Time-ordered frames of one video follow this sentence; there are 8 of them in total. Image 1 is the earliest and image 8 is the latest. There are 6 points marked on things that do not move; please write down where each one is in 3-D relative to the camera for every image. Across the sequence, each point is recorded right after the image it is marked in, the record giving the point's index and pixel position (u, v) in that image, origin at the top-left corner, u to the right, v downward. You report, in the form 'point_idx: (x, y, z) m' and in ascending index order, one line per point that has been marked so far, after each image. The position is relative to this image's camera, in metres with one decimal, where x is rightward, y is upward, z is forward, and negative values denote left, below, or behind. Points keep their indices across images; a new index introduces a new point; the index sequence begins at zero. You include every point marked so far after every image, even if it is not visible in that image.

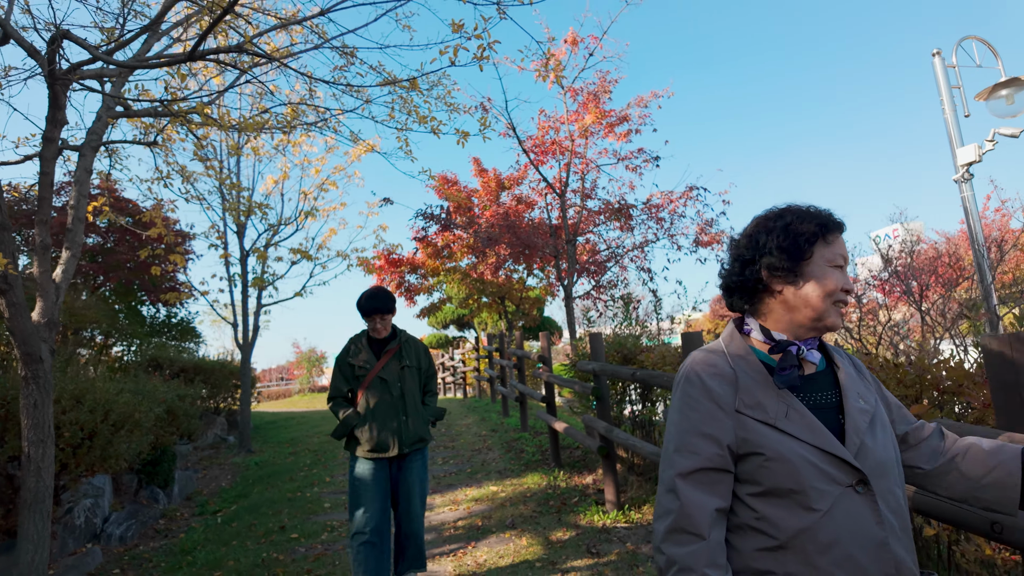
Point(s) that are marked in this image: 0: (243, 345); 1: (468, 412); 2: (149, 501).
0: (-4.4, -0.9, +10.3) m
1: (-0.8, -2.3, +11.9) m
2: (-3.7, -2.1, +6.4) m
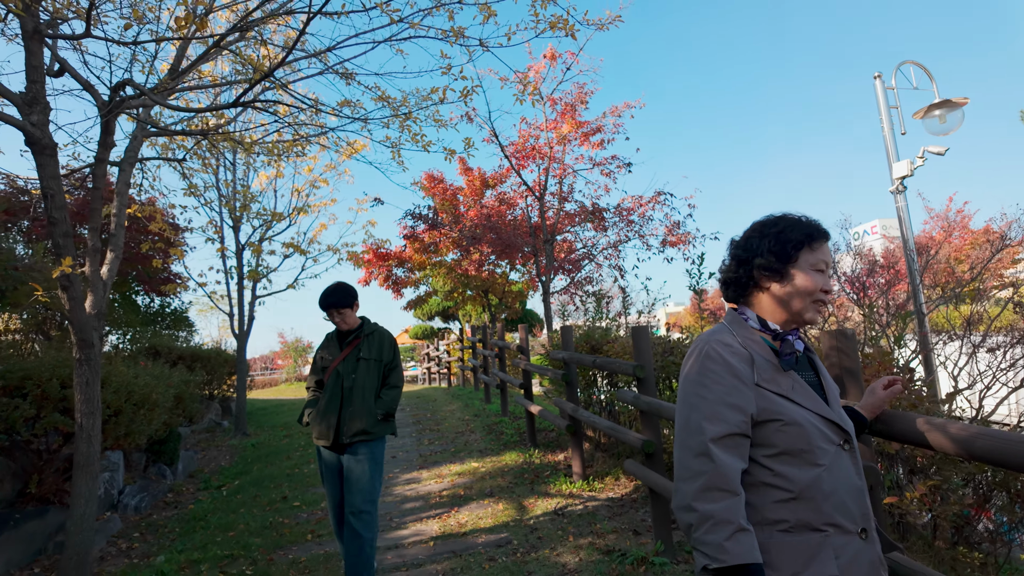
0: (-4.7, -0.8, +10.8) m
1: (-1.2, -2.2, +12.5) m
2: (-3.9, -2.1, +6.9) m
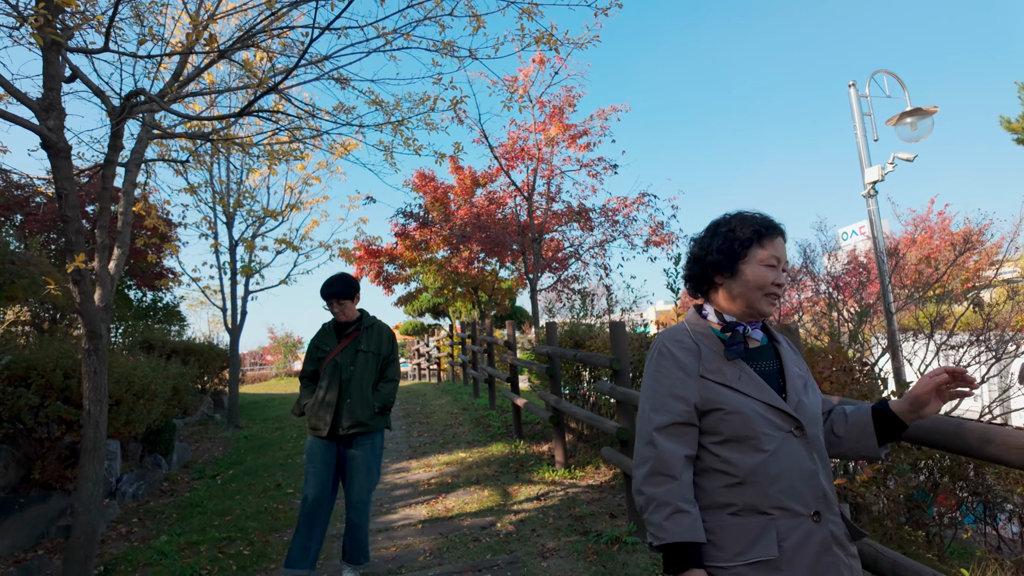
0: (-4.9, -0.7, +11.0) m
1: (-1.4, -2.1, +12.7) m
2: (-4.1, -2.0, +7.1) m
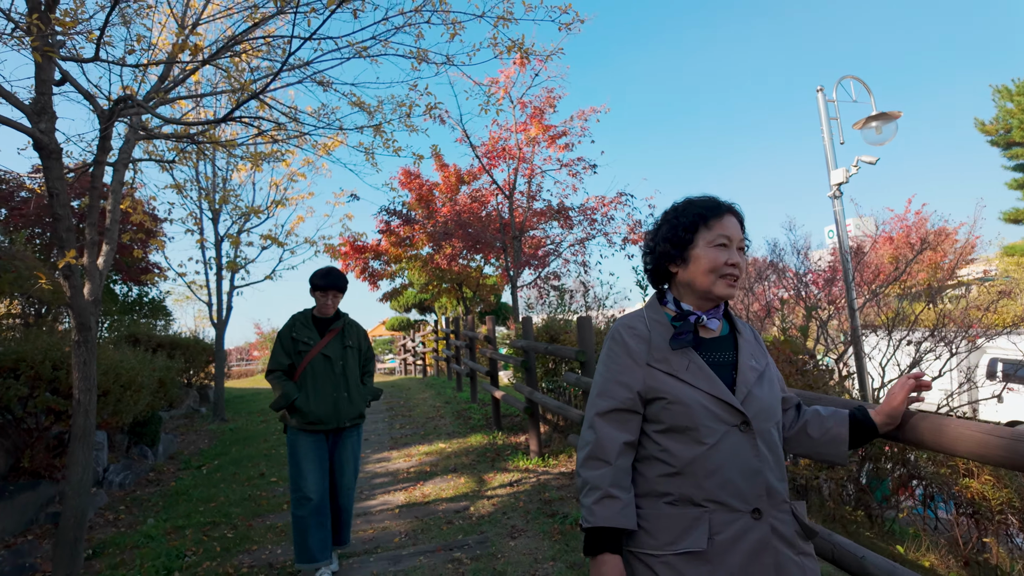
0: (-5.2, -0.6, +11.1) m
1: (-1.8, -2.0, +12.9) m
2: (-4.3, -2.0, +7.3) m
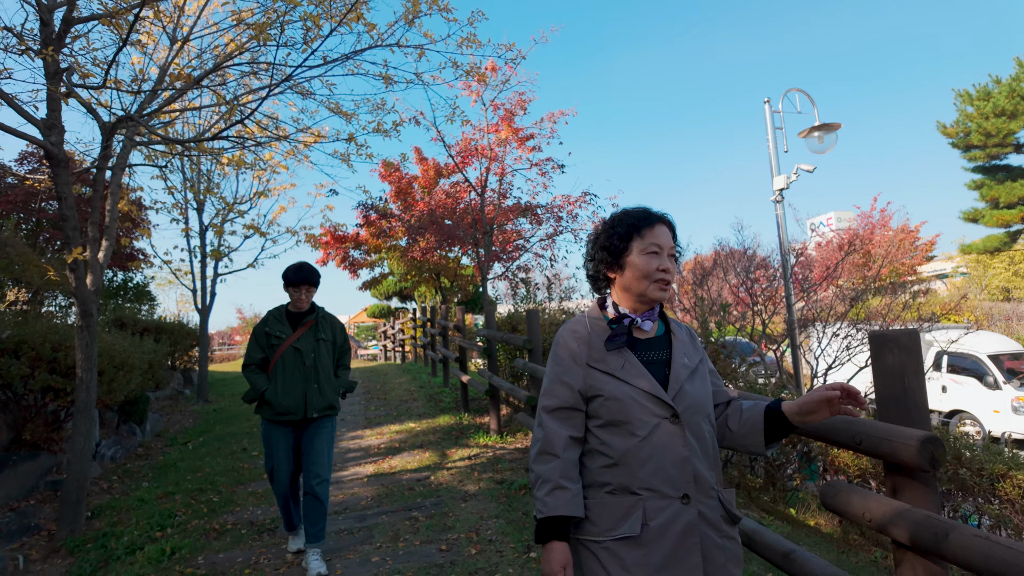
0: (-5.7, -0.4, +11.6) m
1: (-2.4, -1.8, +13.5) m
2: (-4.7, -1.8, +7.8) m
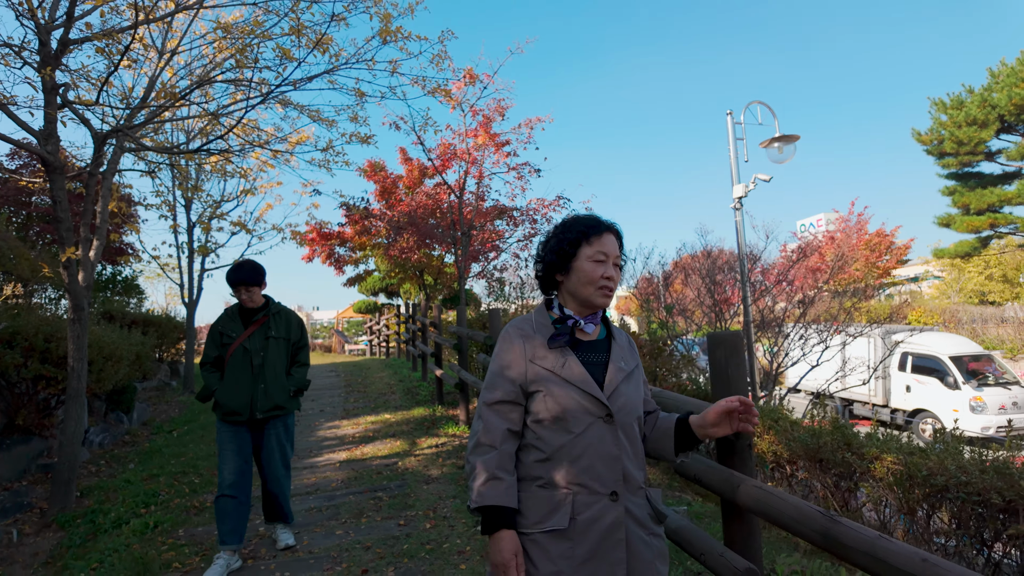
0: (-6.1, -0.3, +11.9) m
1: (-2.8, -1.7, +13.9) m
2: (-5.1, -1.7, +8.2) m
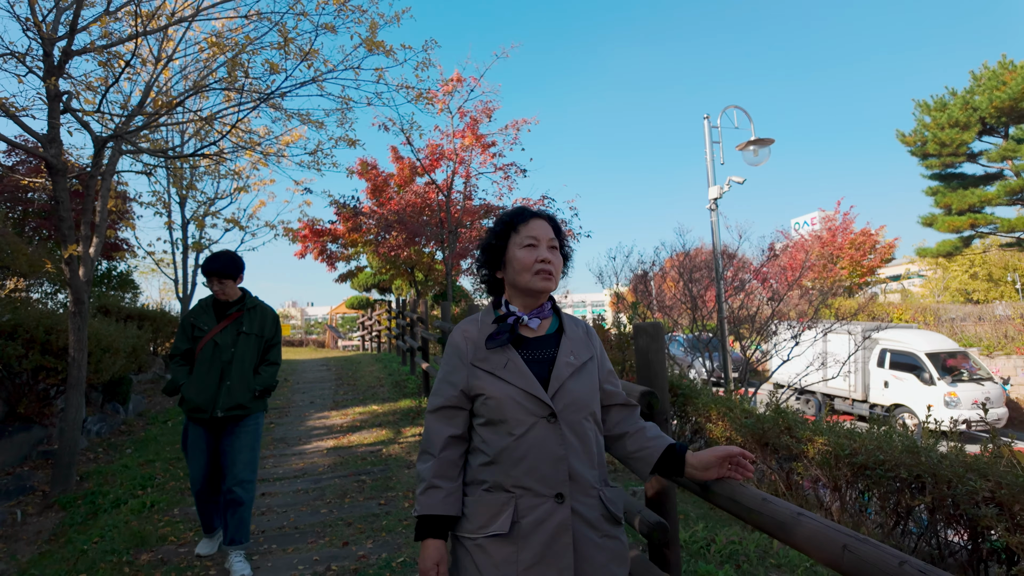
0: (-6.4, -0.2, +12.2) m
1: (-3.1, -1.7, +14.2) m
2: (-5.4, -1.7, +8.5) m
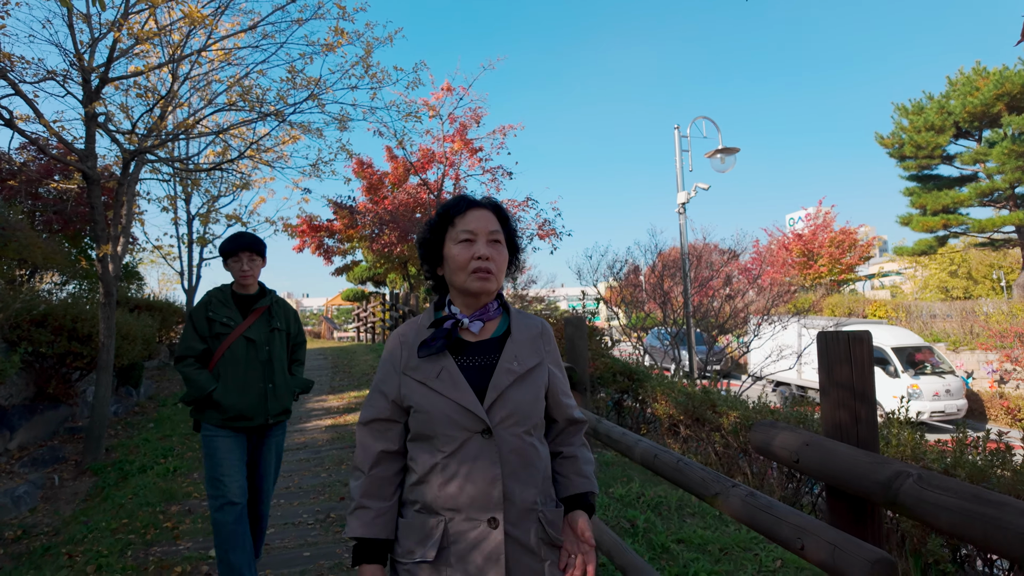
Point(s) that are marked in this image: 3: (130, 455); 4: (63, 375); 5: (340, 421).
0: (-6.6, 0.0, +12.9) m
1: (-3.4, -1.5, +15.0) m
2: (-5.6, -1.6, +9.2) m
3: (-3.8, -1.7, +6.3) m
4: (-5.3, -1.0, +7.4) m
5: (-2.0, -1.5, +7.2) m
